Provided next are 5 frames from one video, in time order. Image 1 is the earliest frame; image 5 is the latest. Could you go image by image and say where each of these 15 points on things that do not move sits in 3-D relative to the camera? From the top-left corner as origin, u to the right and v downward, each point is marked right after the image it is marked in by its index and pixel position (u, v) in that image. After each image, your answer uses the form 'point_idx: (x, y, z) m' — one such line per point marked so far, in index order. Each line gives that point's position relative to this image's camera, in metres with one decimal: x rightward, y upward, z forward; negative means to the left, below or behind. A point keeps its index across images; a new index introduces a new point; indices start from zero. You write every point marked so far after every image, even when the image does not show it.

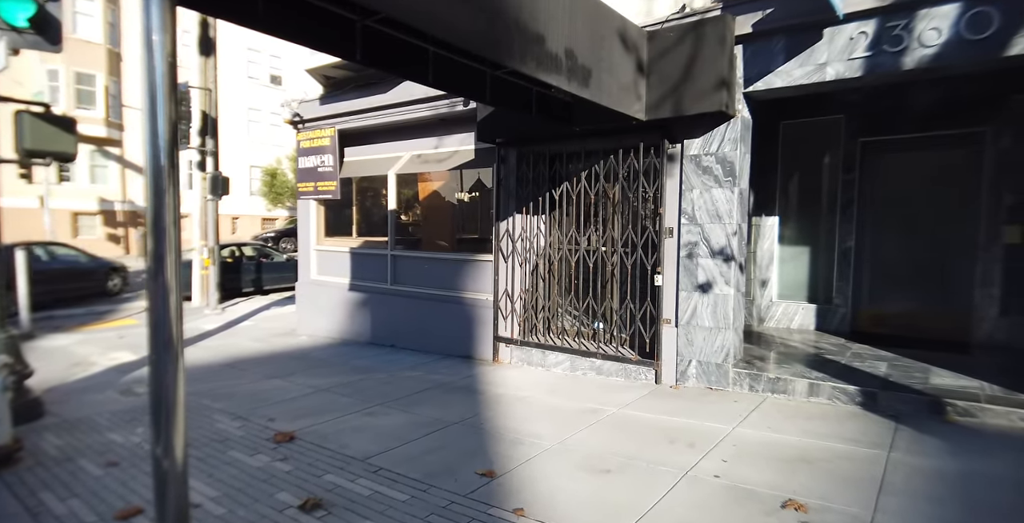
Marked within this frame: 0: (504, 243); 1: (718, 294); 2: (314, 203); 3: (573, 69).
0: (-0.1, +0.2, +7.3) m
1: (+2.1, -0.3, +5.6) m
2: (-3.7, +1.1, +10.1) m
3: (+0.5, +1.6, +4.6) m
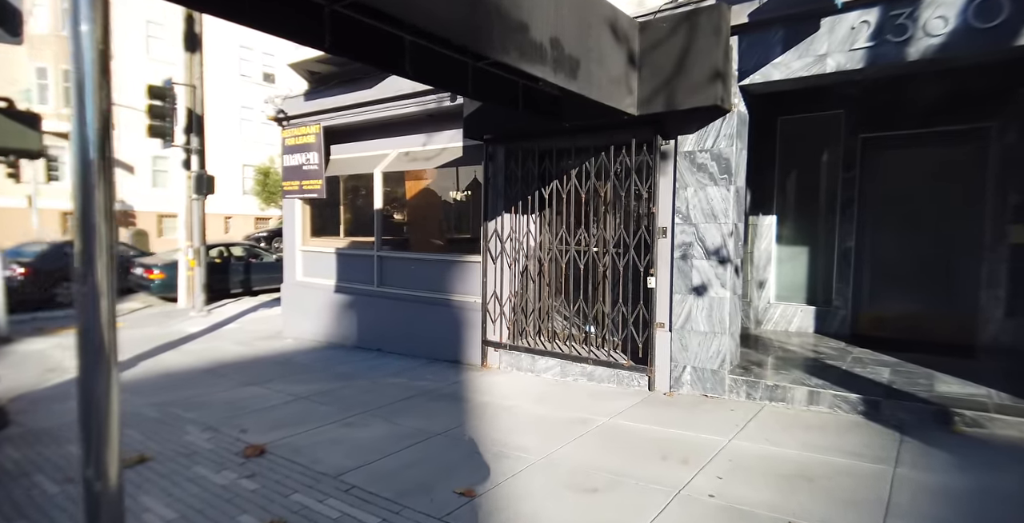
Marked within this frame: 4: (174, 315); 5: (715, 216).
0: (-0.3, +0.2, +7.1) m
1: (+2.0, -0.3, +5.4) m
2: (-3.8, +1.1, +9.9) m
3: (+0.4, +1.6, +4.3) m
4: (-7.9, -1.2, +12.8) m
5: (+2.0, +0.4, +5.3) m
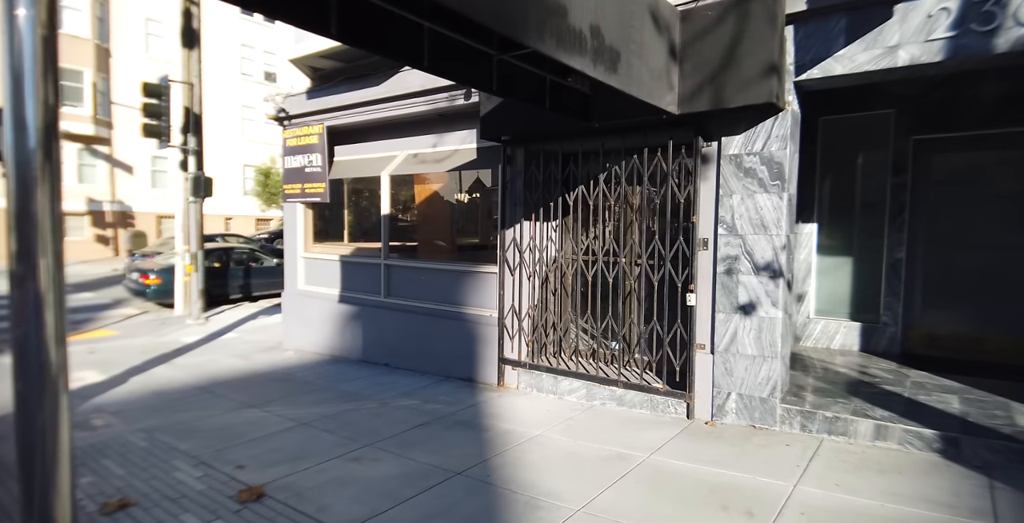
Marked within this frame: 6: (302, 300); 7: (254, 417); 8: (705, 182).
0: (0.0, +0.1, +6.5) m
1: (+2.2, -0.5, +4.8) m
2: (-3.6, +0.9, +9.3) m
3: (+0.6, +1.5, +3.8) m
4: (-7.7, -1.4, +12.3) m
5: (+2.2, +0.3, +4.8) m
6: (-3.5, -0.6, +9.2) m
7: (-2.7, -1.6, +5.8) m
8: (+1.8, +0.7, +5.1) m
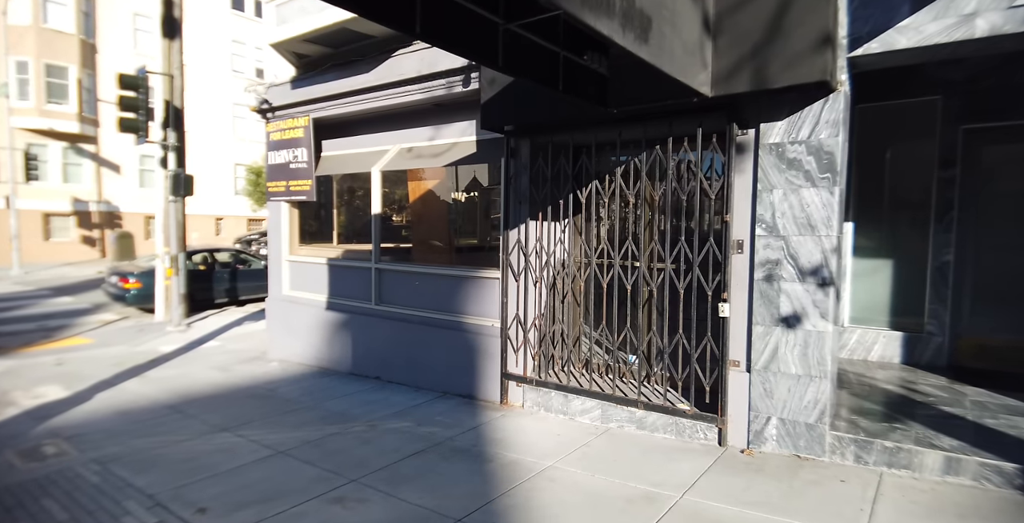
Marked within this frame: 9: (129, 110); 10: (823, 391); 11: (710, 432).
0: (0.0, +0.1, +5.9) m
1: (+2.3, -0.5, +4.2) m
2: (-3.6, +0.9, +8.6) m
3: (+0.7, +1.4, +3.1) m
4: (-7.6, -1.4, +11.6) m
5: (+2.3, +0.3, +4.1) m
6: (-3.5, -0.7, +8.5) m
7: (-2.7, -1.7, +5.1) m
8: (+1.8, +0.7, +4.4) m
9: (-7.4, +2.9, +10.5) m
10: (+2.4, -1.0, +4.2) m
11: (+1.7, -1.4, +4.6) m
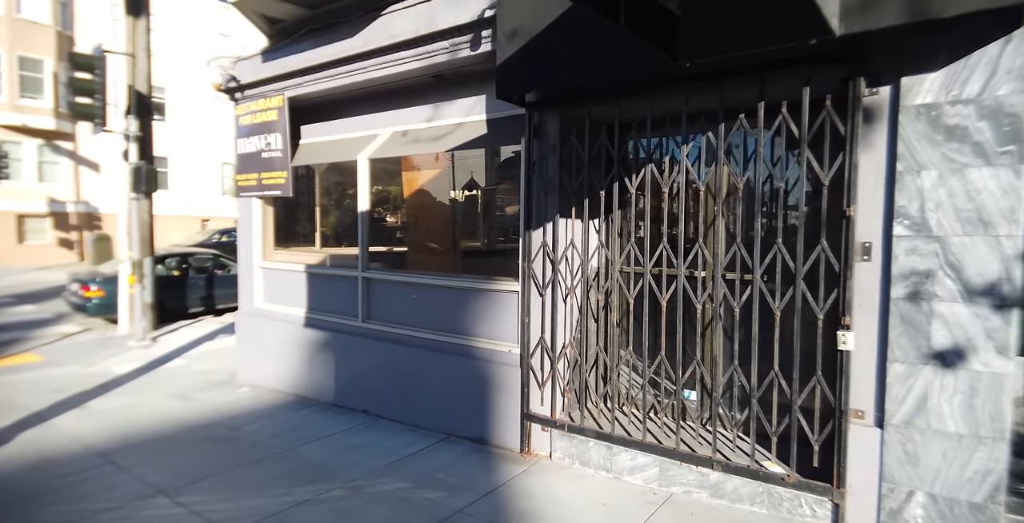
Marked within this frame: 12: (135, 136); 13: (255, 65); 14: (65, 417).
0: (+0.2, 0.0, +4.6) m
1: (+2.5, -0.6, +2.9) m
2: (-3.4, +0.8, +7.3) m
3: (+0.9, +1.3, +1.9) m
4: (-7.5, -1.5, +10.2) m
5: (+2.5, +0.2, +2.9) m
6: (-3.3, -0.8, +7.2) m
7: (-2.5, -1.8, +3.8) m
8: (+2.0, +0.6, +3.1) m
9: (-7.2, +2.8, +9.2) m
10: (+2.6, -1.0, +2.9) m
11: (+1.9, -1.5, +3.3) m
12: (-6.8, +2.3, +9.8) m
13: (-3.2, +2.5, +6.9) m
14: (-5.1, -1.8, +6.2) m
